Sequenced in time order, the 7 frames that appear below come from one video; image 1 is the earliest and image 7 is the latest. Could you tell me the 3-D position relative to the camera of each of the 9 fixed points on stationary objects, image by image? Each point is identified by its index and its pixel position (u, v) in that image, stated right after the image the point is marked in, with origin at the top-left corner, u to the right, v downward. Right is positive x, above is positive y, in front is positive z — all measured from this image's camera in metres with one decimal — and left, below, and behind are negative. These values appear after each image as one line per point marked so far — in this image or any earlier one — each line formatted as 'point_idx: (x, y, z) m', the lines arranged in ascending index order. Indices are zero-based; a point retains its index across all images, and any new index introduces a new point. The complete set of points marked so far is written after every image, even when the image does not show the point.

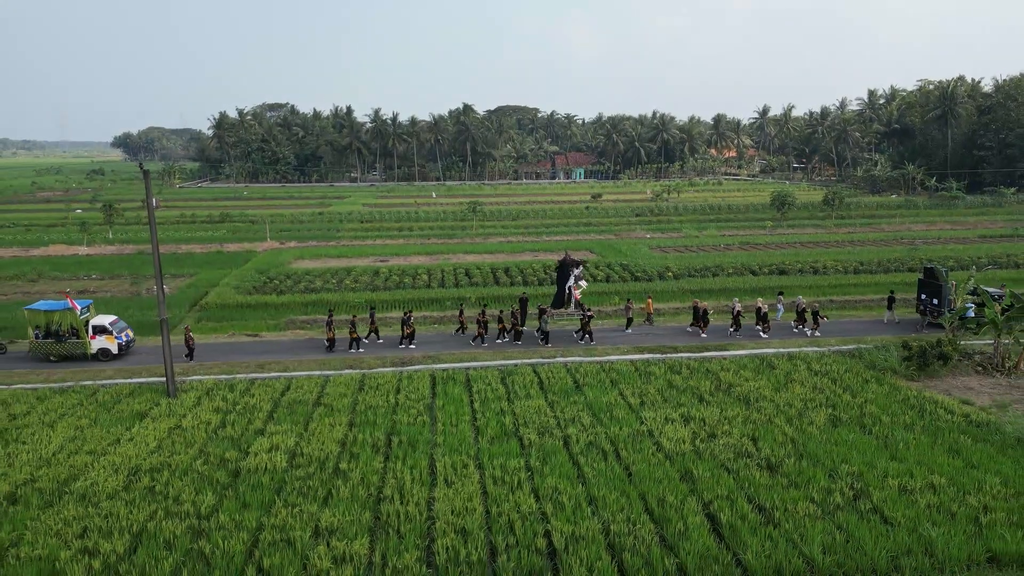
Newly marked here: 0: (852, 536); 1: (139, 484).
0: (+4.2, -3.1, +9.1) m
1: (-5.5, -2.8, +10.6) m
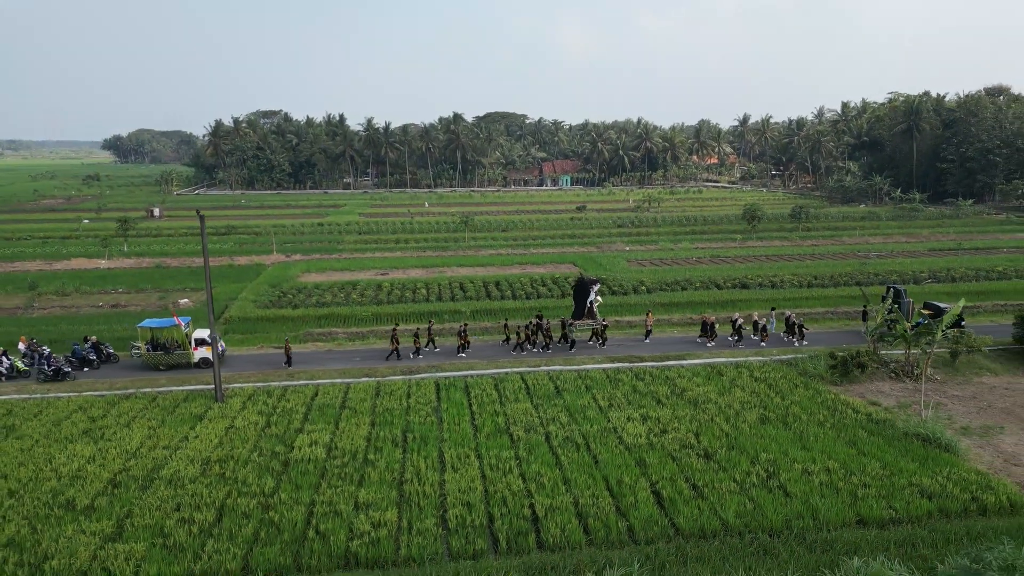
0: (+4.1, -3.6, +12.2) m
1: (-5.6, -3.4, +13.5) m
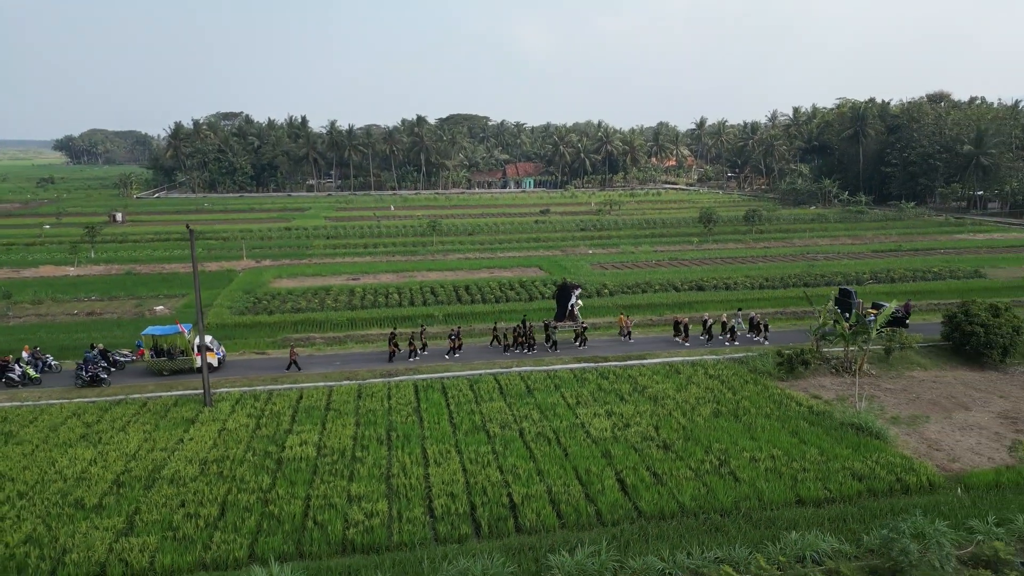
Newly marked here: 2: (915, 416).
0: (+3.7, -3.8, +13.7) m
1: (-6.0, -3.6, +14.5) m
2: (+9.8, -3.1, +17.8) m
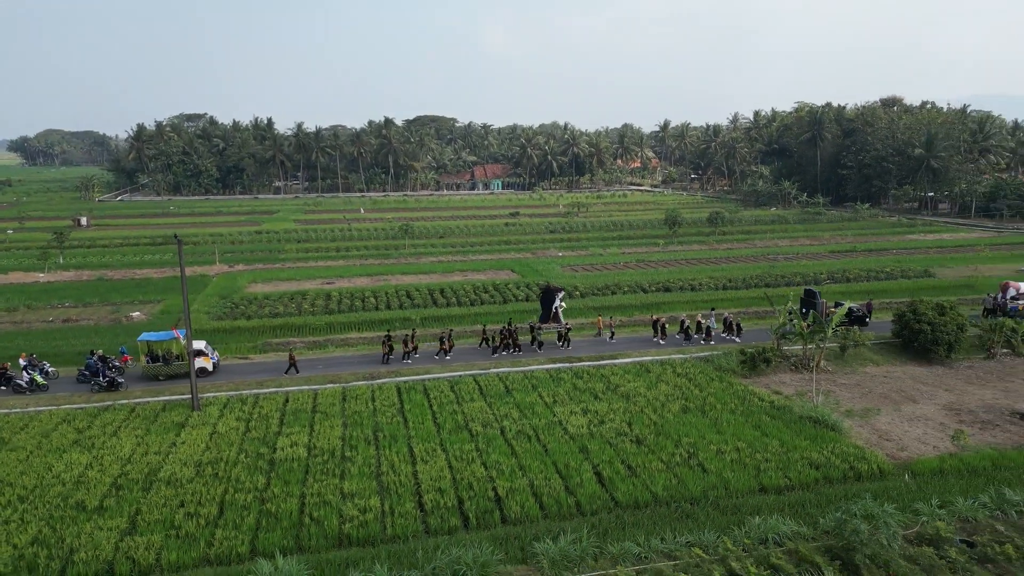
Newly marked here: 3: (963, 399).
0: (+3.4, -3.9, +14.7) m
1: (-6.4, -3.8, +15.1) m
2: (+9.3, -3.2, +19.1) m
3: (+12.2, -3.0, +19.8) m
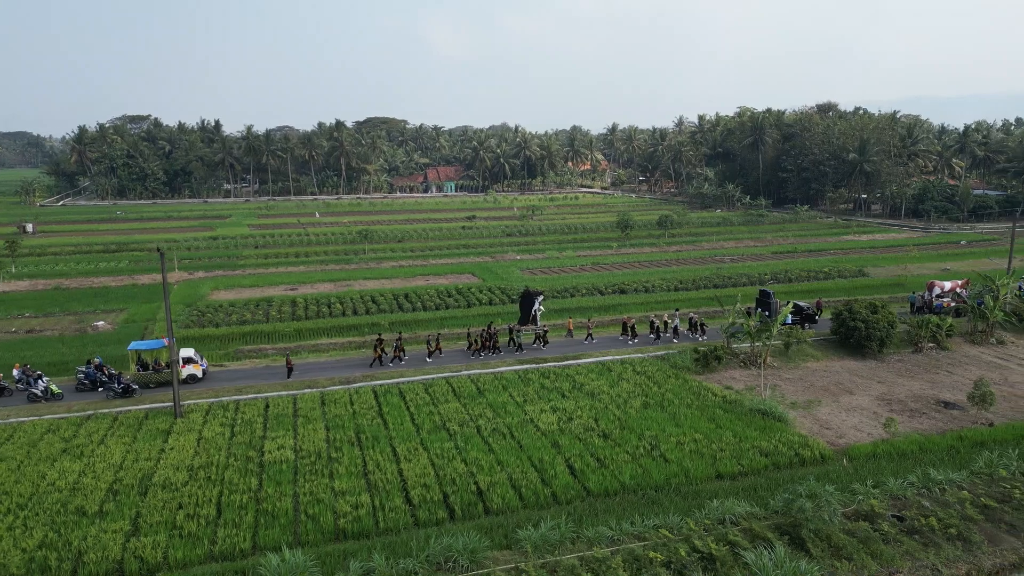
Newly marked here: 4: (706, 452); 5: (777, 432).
0: (+3.0, -4.0, +16.1) m
1: (-6.8, -4.1, +15.9) m
2: (+8.5, -3.2, +20.9) m
3: (+11.4, -3.0, +21.8) m
4: (+4.5, -3.8, +17.0) m
5: (+6.6, -3.6, +18.1) m
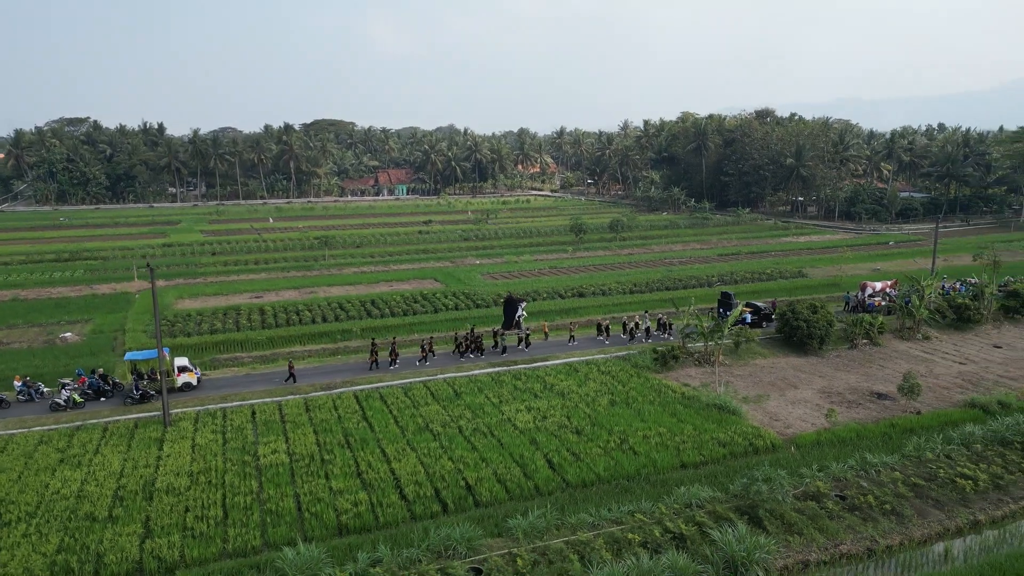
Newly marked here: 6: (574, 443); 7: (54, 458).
0: (+2.6, -4.2, +17.7) m
1: (-7.2, -4.4, +16.7) m
2: (+7.8, -3.4, +22.8) m
3: (+10.6, -3.1, +23.9) m
4: (+4.1, -4.0, +18.7) m
5: (+6.0, -3.7, +20.0) m
6: (+1.6, -4.0, +18.7) m
7: (-11.1, -4.1, +17.7) m
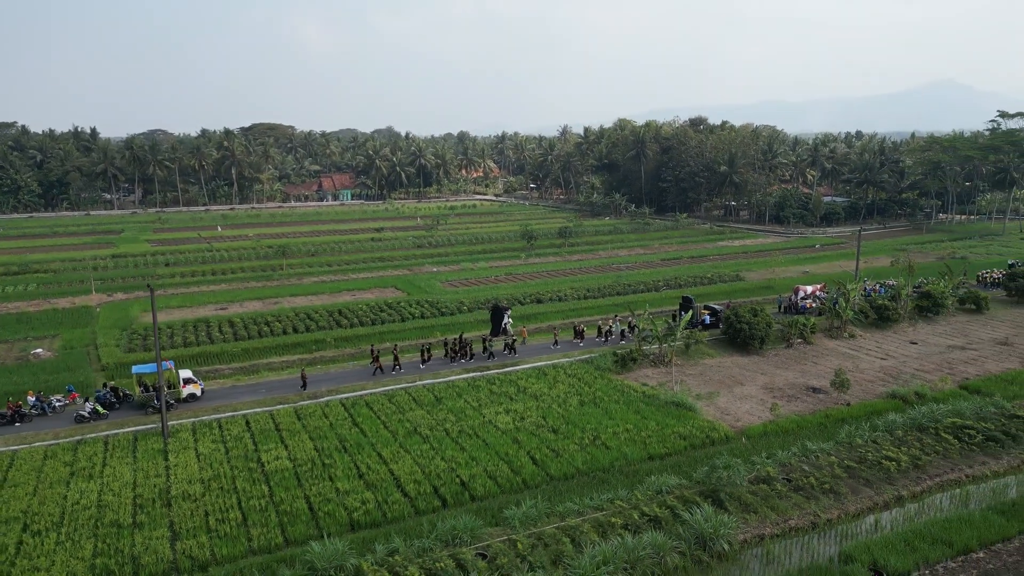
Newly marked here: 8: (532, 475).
0: (+2.2, -4.6, +19.8) m
1: (-7.4, -4.9, +18.0) m
2: (+6.9, -3.6, +25.4) m
3: (+9.6, -3.4, +26.7) m
4: (+3.6, -4.3, +20.9) m
5: (+5.4, -4.0, +22.3) m
6: (+1.1, -4.3, +20.7) m
7: (-11.4, -4.7, +18.6) m
8: (+0.5, -4.8, +18.8) m
